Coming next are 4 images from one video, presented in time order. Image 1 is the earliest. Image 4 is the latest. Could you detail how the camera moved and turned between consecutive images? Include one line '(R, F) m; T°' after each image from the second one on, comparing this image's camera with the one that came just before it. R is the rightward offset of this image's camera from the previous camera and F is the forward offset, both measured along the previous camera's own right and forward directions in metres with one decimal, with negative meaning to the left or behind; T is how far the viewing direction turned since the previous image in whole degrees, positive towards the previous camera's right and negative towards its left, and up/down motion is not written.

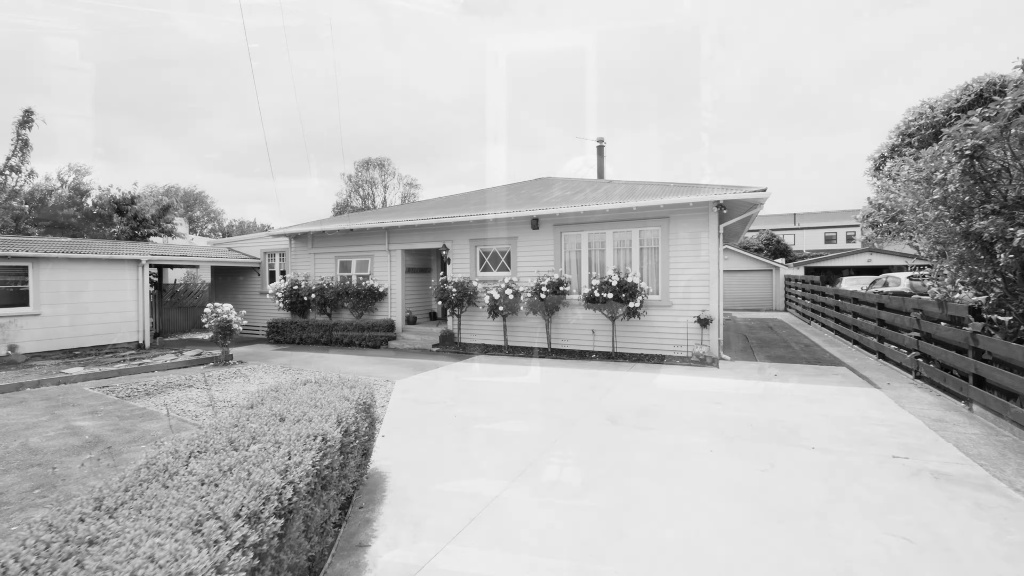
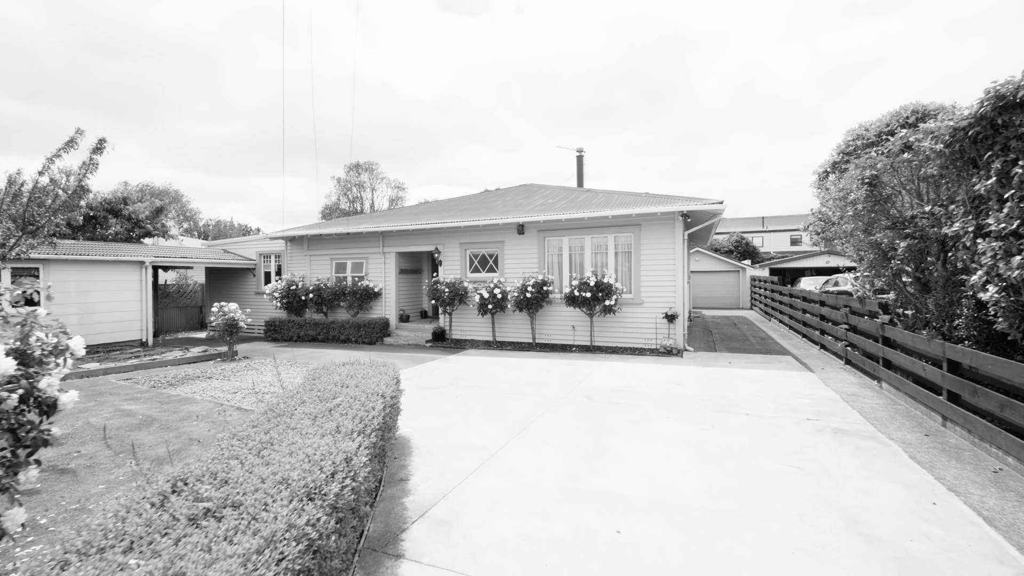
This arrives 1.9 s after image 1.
(-0.2, -0.9) m; +2°
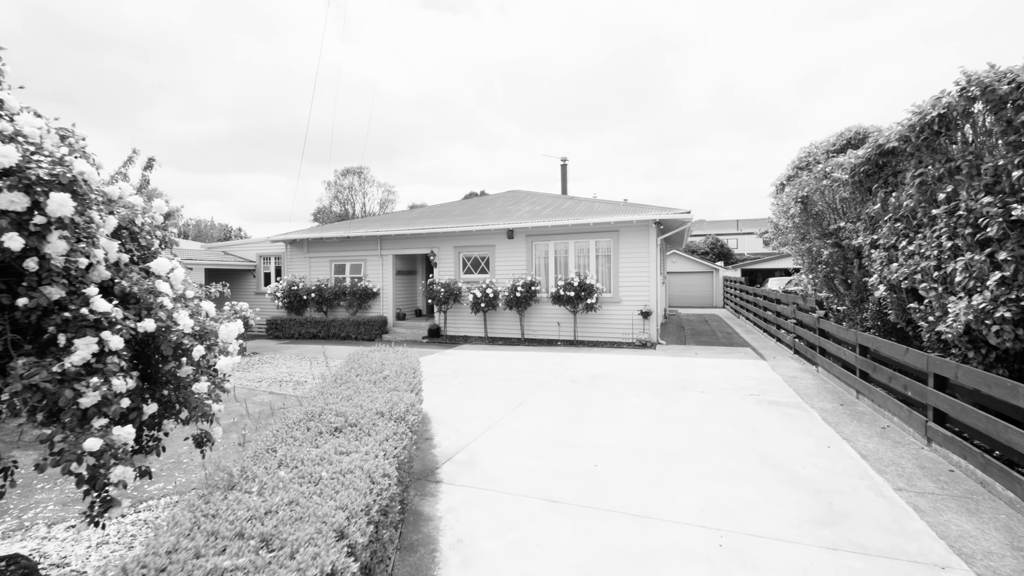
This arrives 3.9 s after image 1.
(-0.2, -0.9) m; +2°
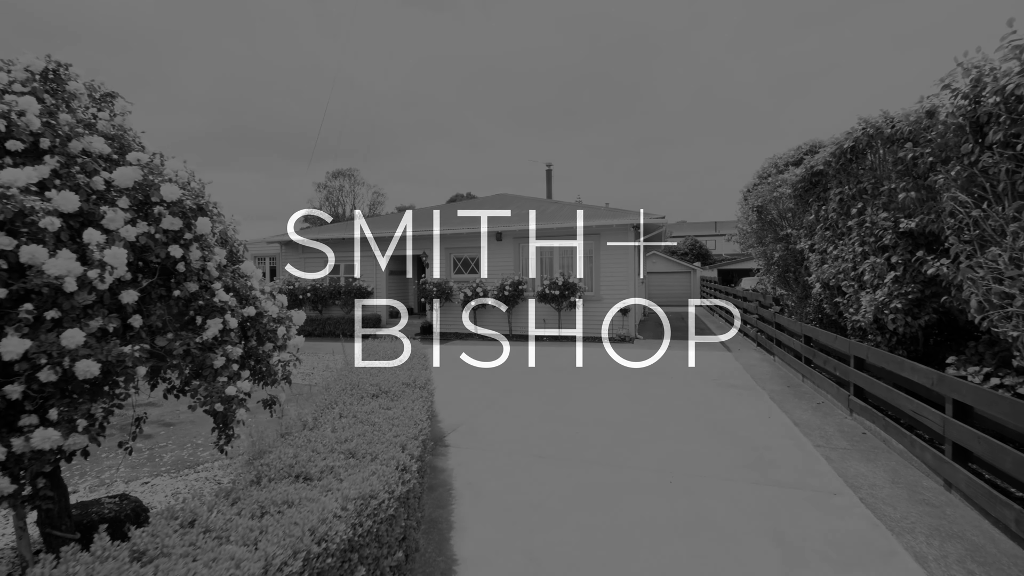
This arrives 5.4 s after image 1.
(-0.1, -0.7) m; +2°
